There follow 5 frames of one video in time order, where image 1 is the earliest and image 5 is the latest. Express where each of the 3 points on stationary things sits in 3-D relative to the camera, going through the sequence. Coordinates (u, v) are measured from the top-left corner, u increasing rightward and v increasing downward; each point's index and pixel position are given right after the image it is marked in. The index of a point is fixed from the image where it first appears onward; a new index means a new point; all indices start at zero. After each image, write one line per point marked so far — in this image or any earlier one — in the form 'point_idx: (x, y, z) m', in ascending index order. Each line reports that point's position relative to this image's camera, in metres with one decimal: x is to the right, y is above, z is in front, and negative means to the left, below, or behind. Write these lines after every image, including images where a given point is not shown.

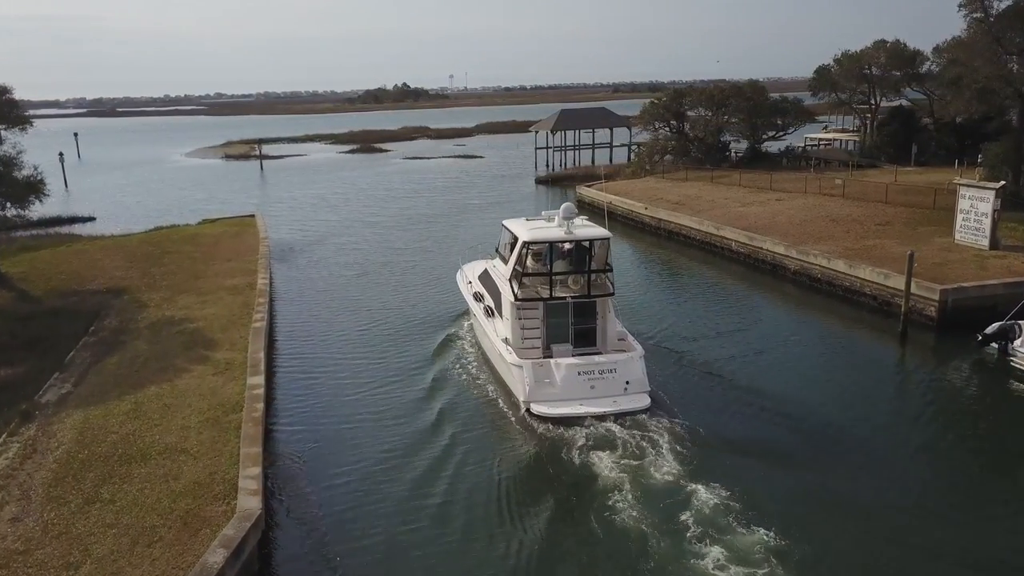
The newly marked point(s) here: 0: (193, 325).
0: (-7.8, -0.9, +17.9) m
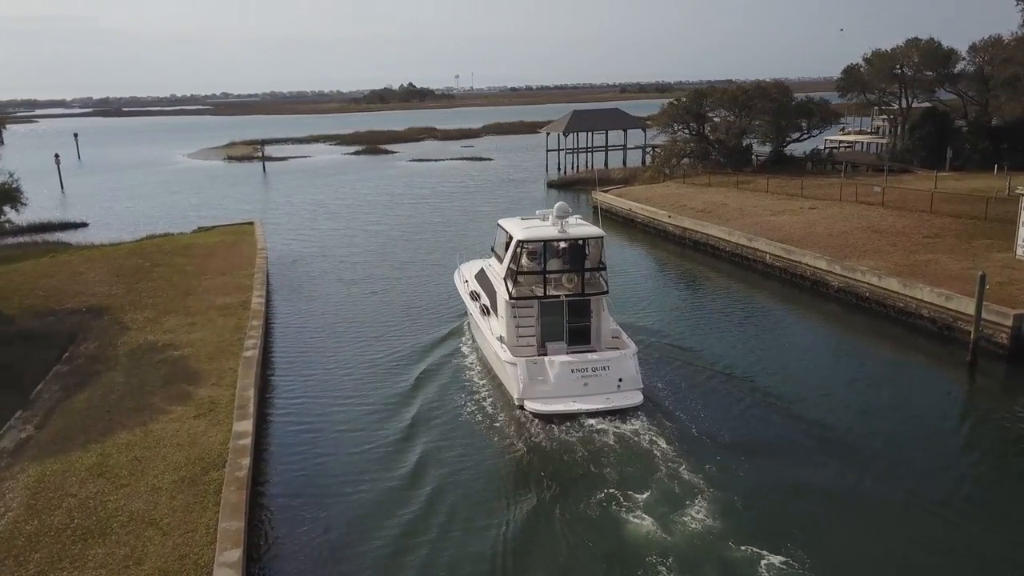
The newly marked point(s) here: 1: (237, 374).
0: (-7.3, -1.4, +16.0) m
1: (-5.5, -1.7, +14.7) m
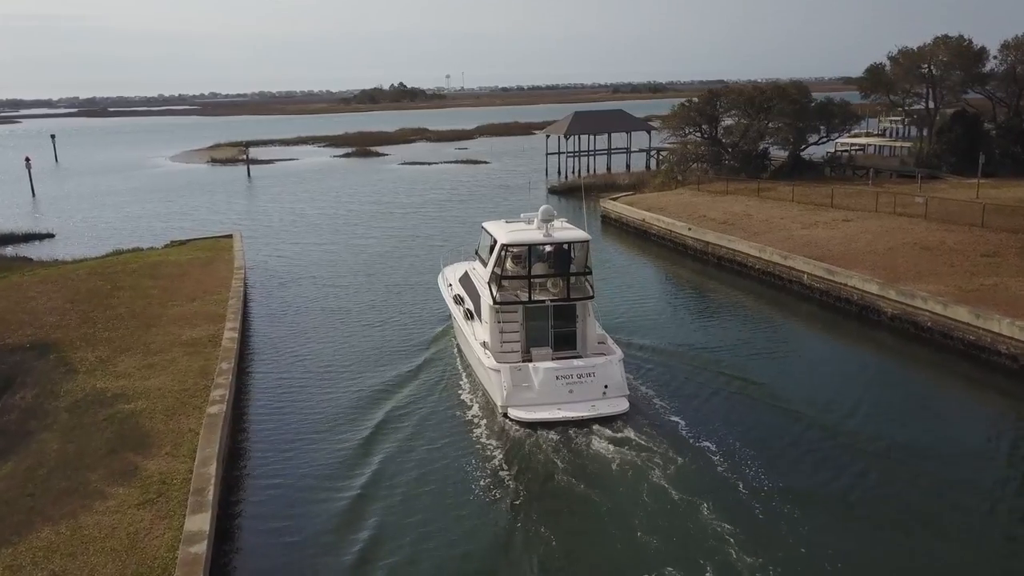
0: (-7.0, -2.2, +13.3) m
1: (-5.1, -2.4, +12.0) m
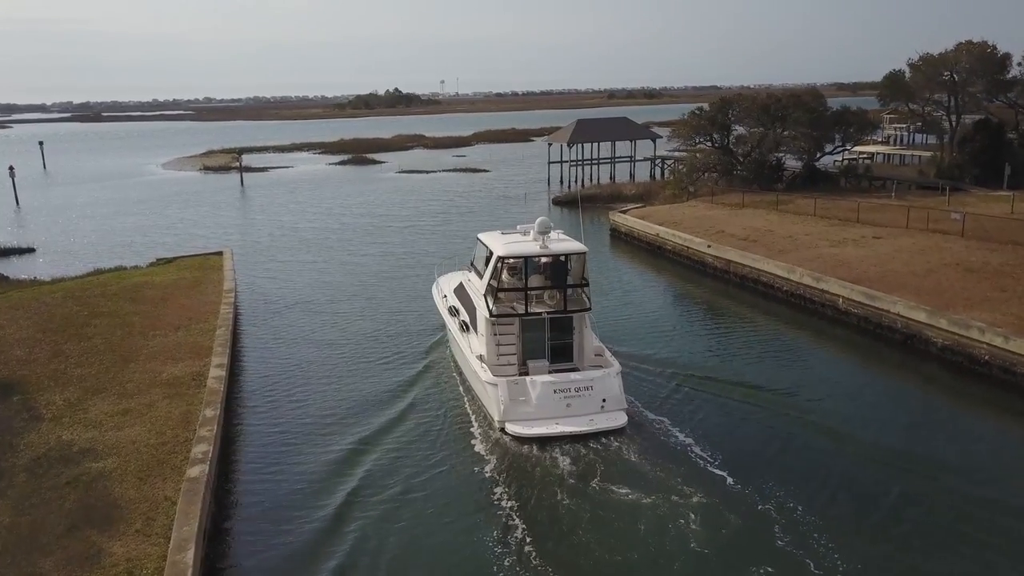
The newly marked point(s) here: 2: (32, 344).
0: (-6.6, -2.8, +11.6) m
1: (-4.7, -3.1, +10.3) m
2: (-11.3, -1.3, +17.2) m
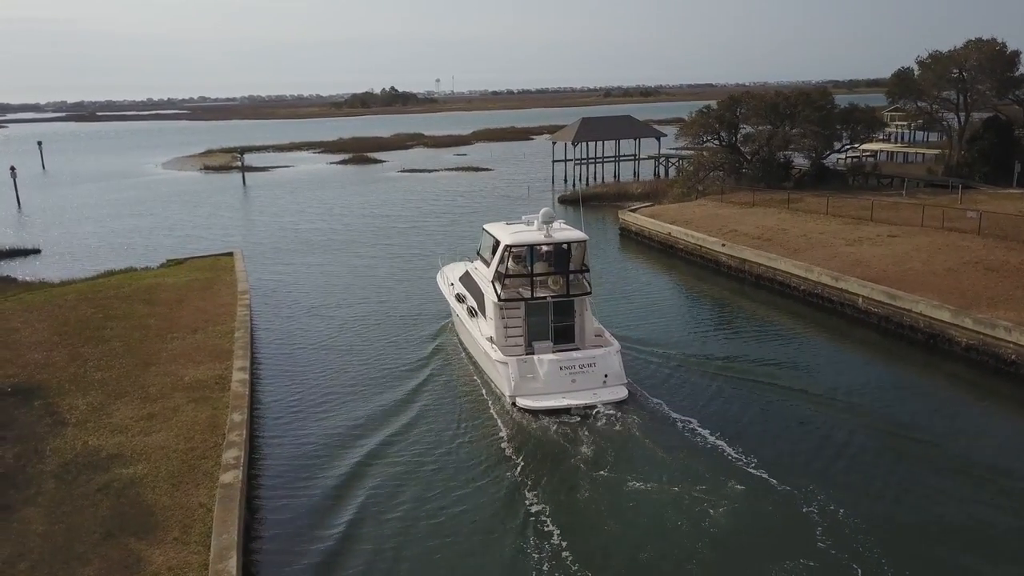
0: (-6.0, -2.9, +11.4) m
1: (-4.1, -3.1, +10.1) m
2: (-10.8, -1.4, +17.0) m
